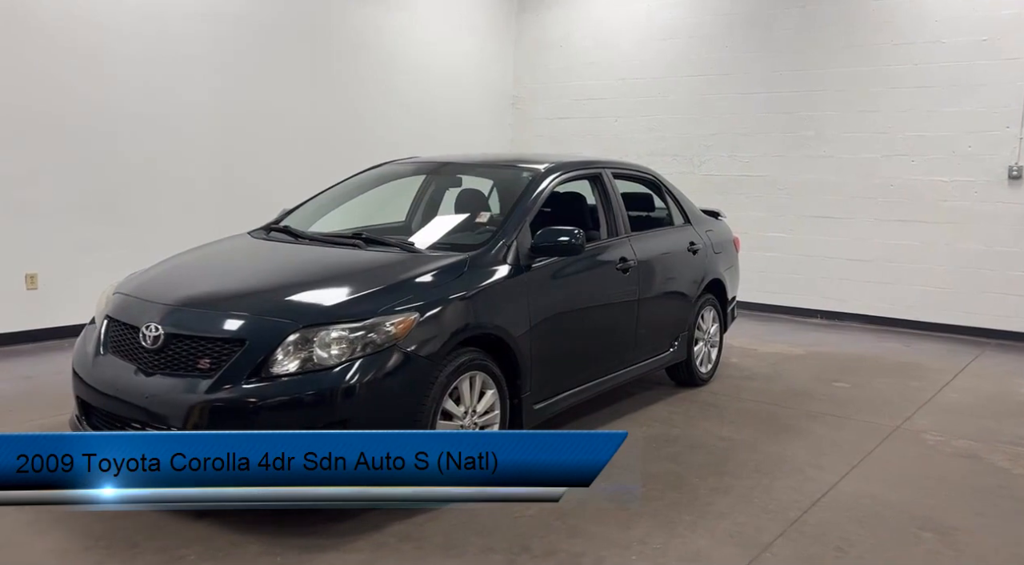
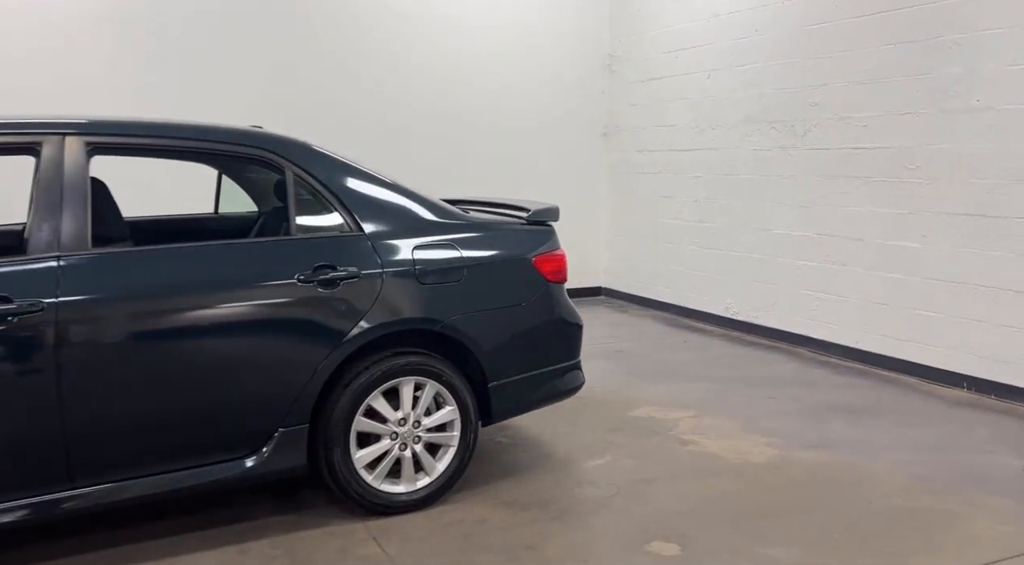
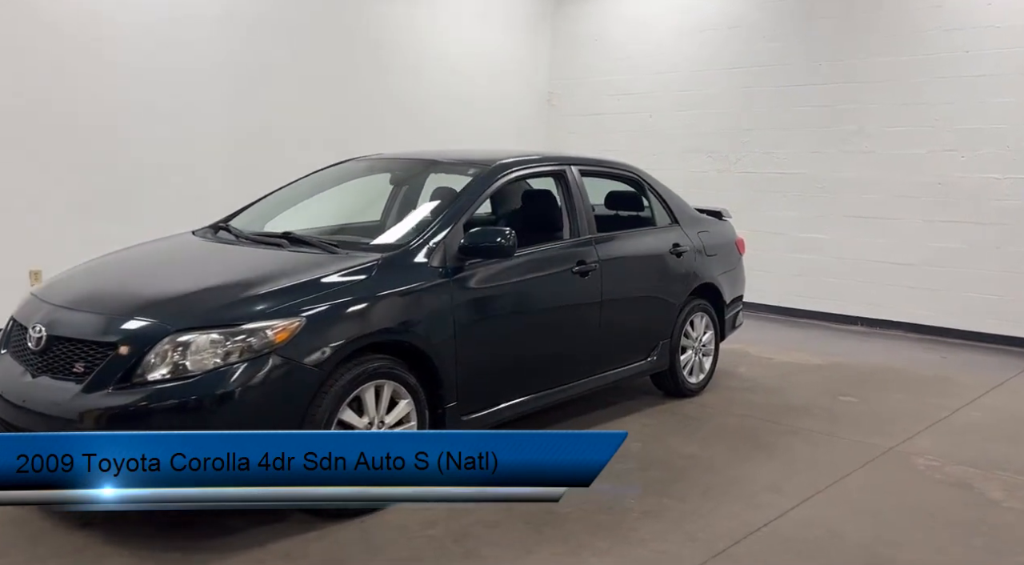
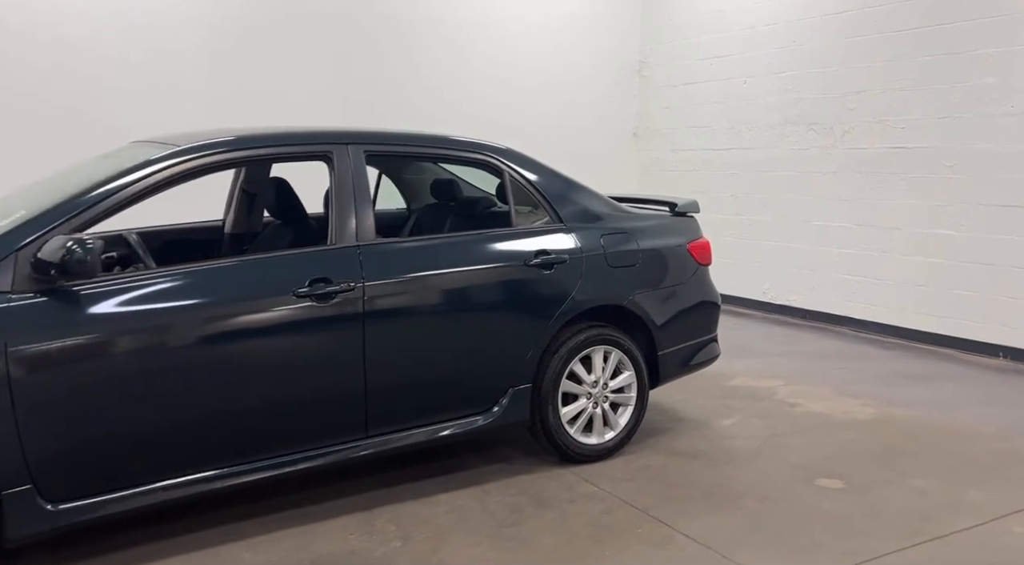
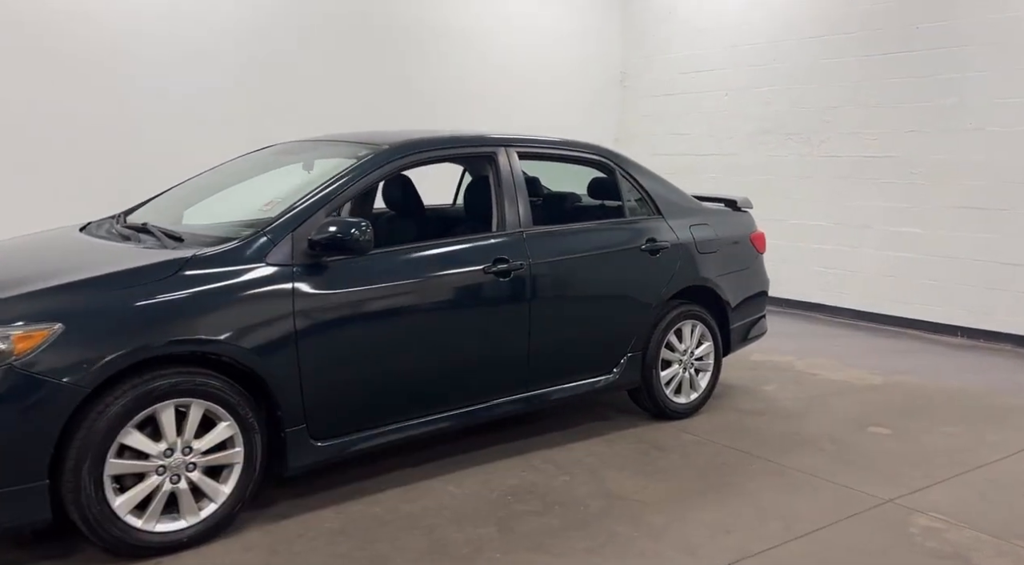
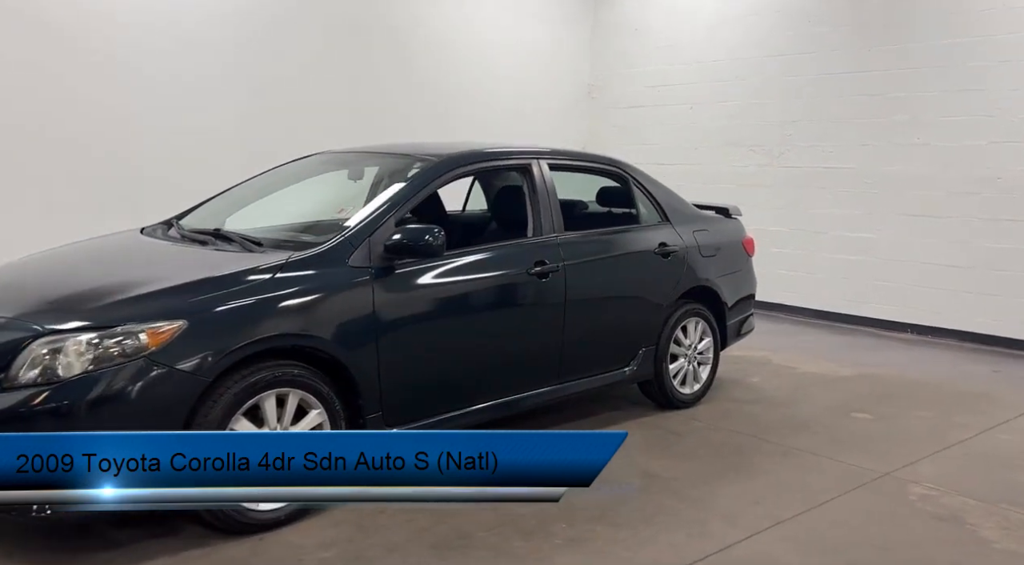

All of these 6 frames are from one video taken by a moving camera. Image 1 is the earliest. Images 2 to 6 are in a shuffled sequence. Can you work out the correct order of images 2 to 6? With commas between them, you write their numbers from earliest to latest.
3, 6, 5, 4, 2
